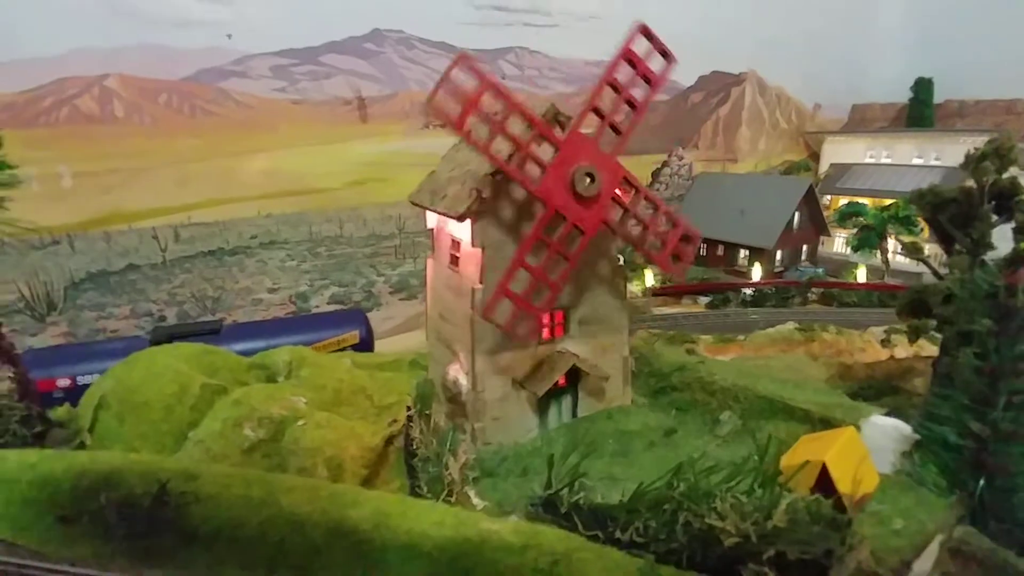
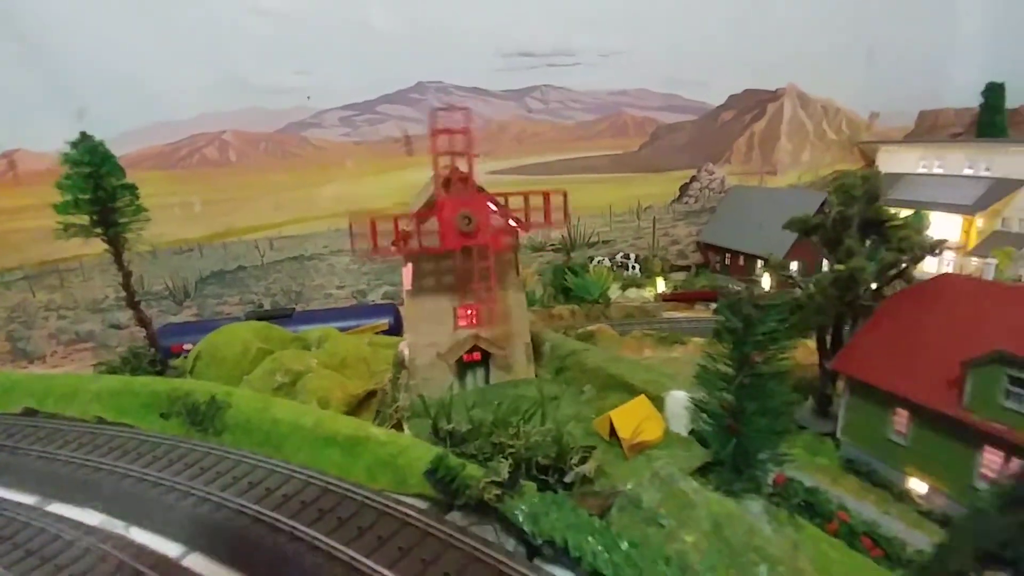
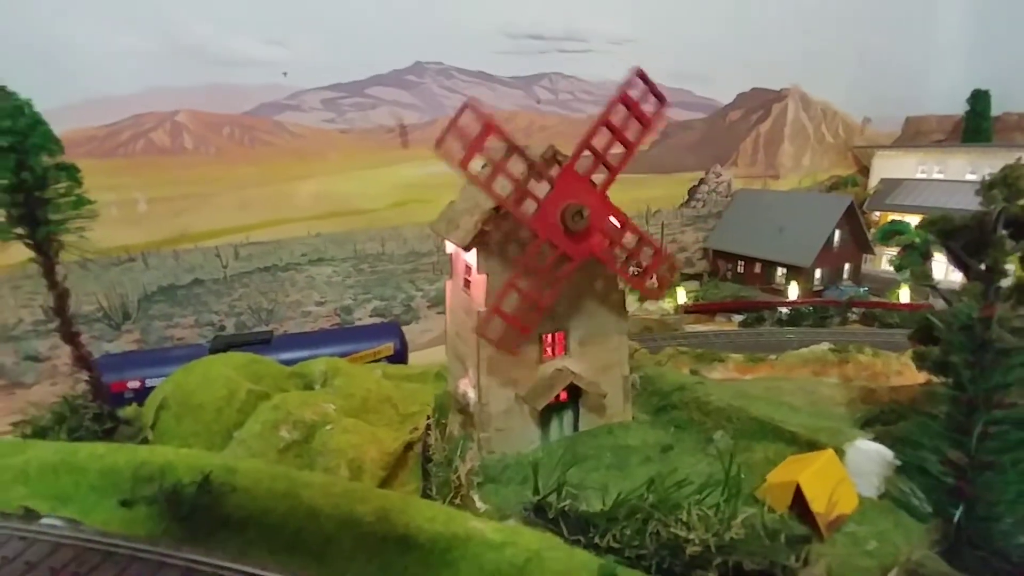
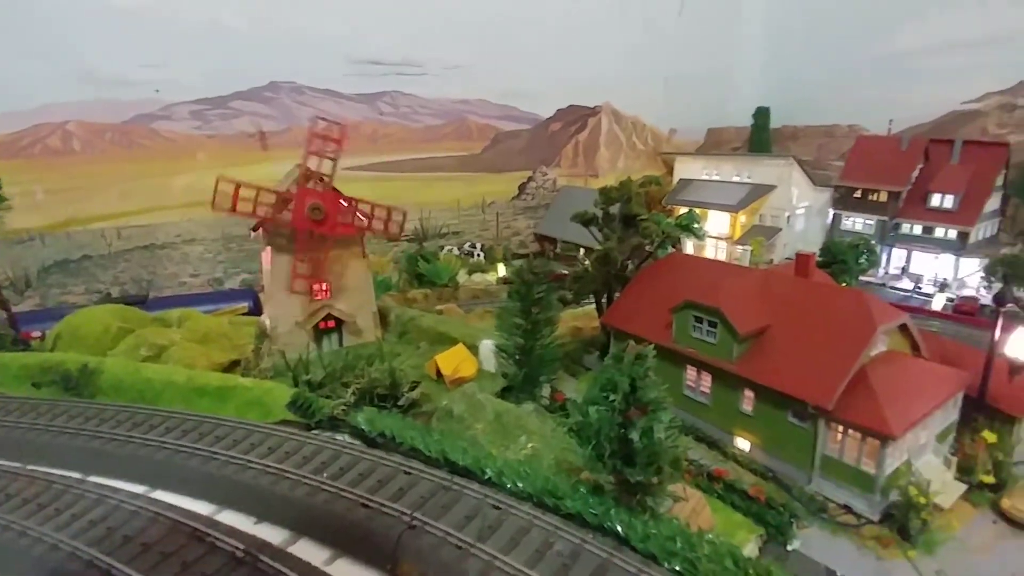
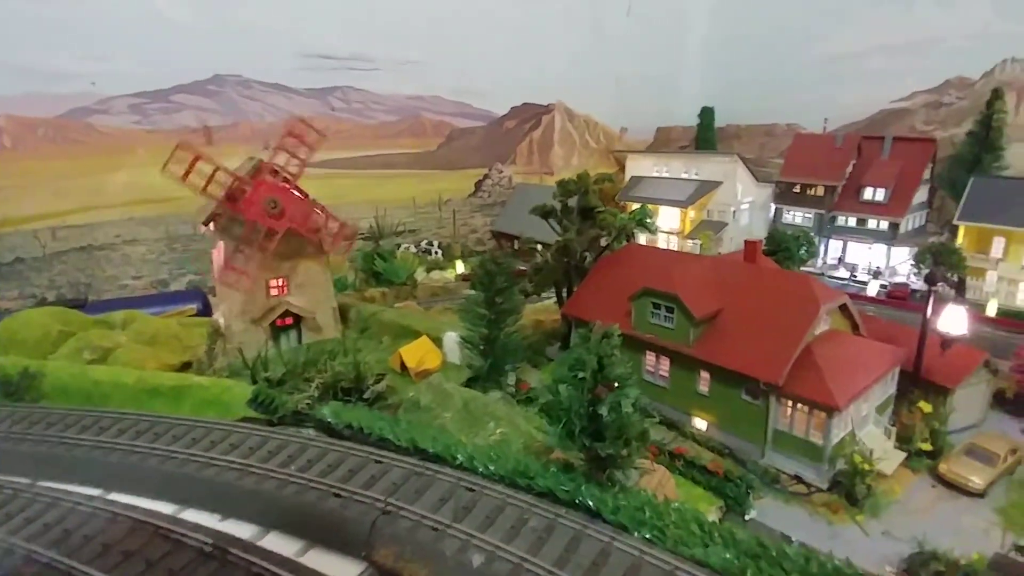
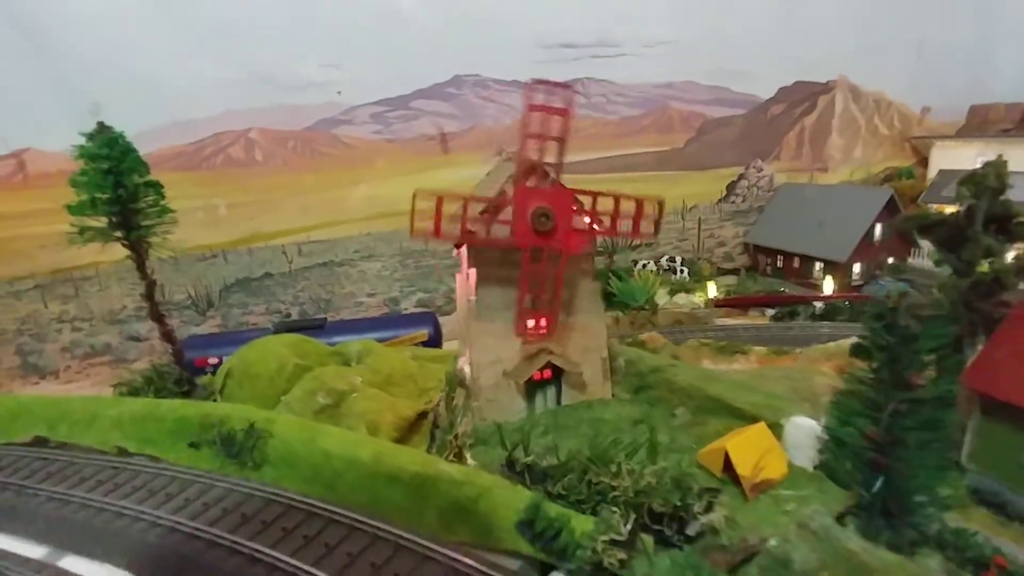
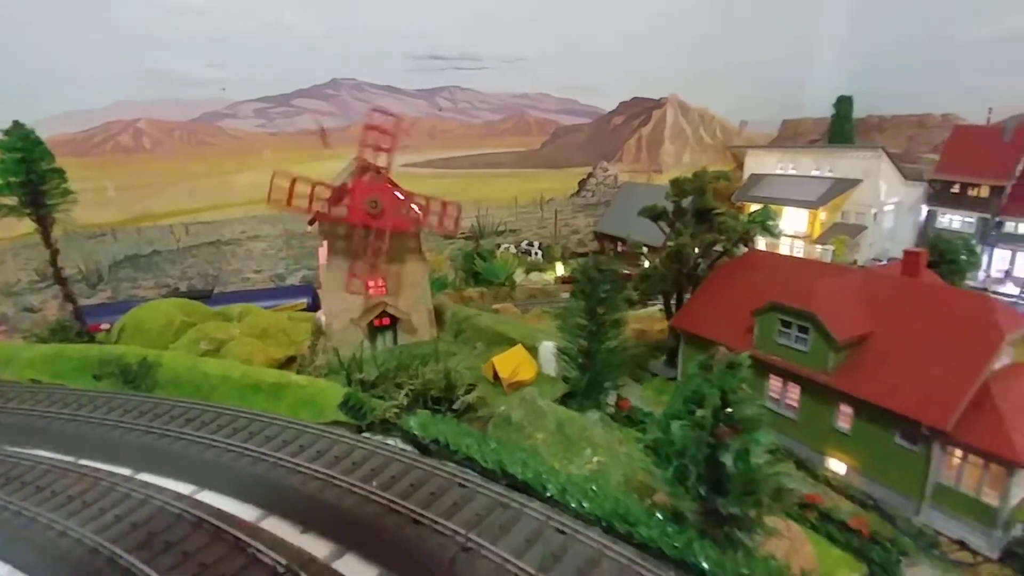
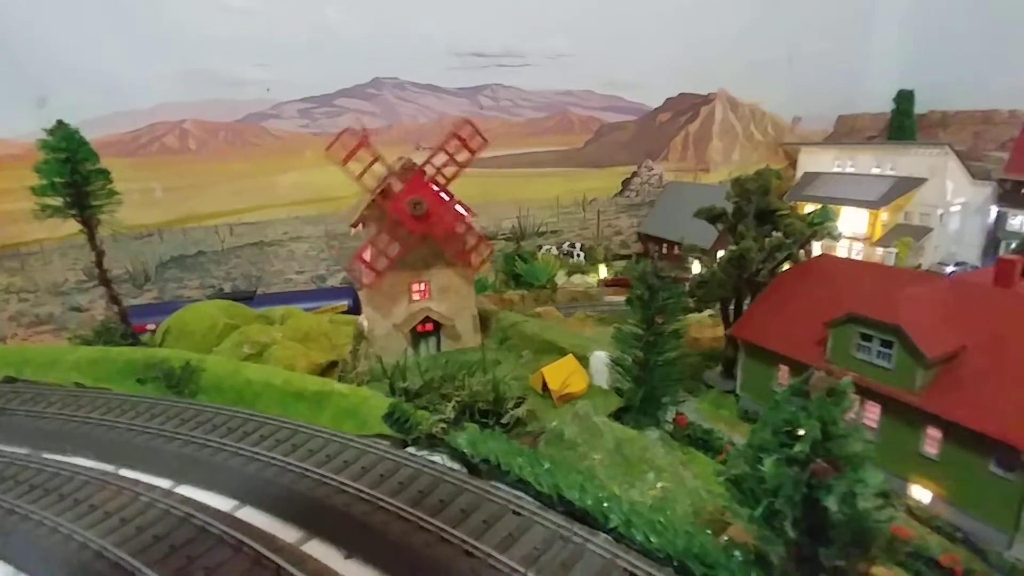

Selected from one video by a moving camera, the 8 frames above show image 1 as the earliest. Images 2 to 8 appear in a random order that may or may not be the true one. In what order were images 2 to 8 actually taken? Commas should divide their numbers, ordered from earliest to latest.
3, 6, 2, 8, 7, 4, 5
